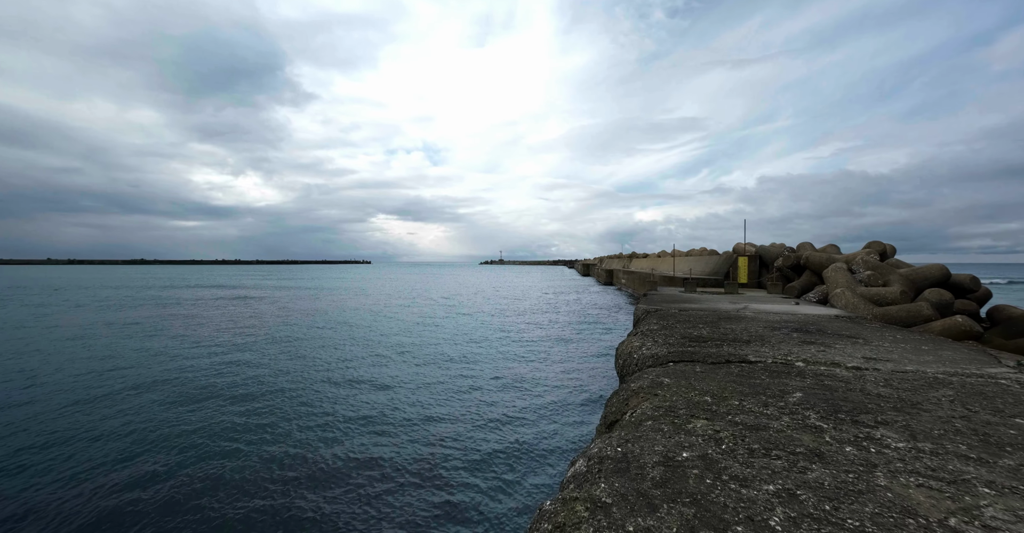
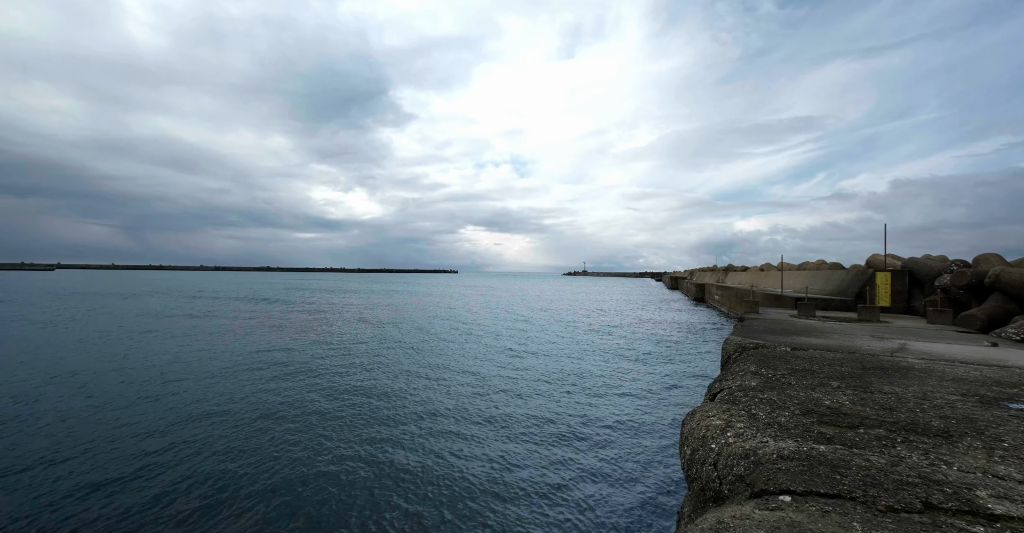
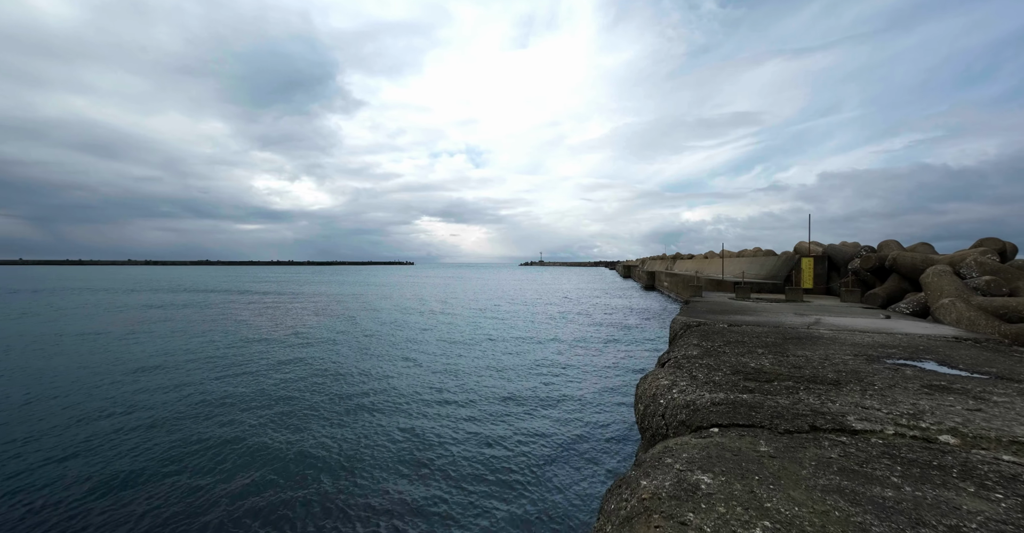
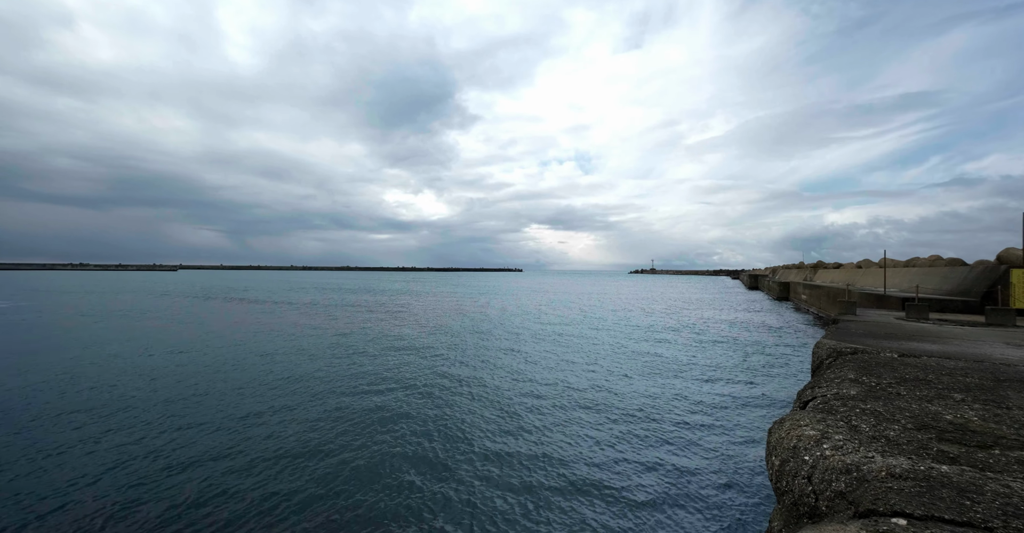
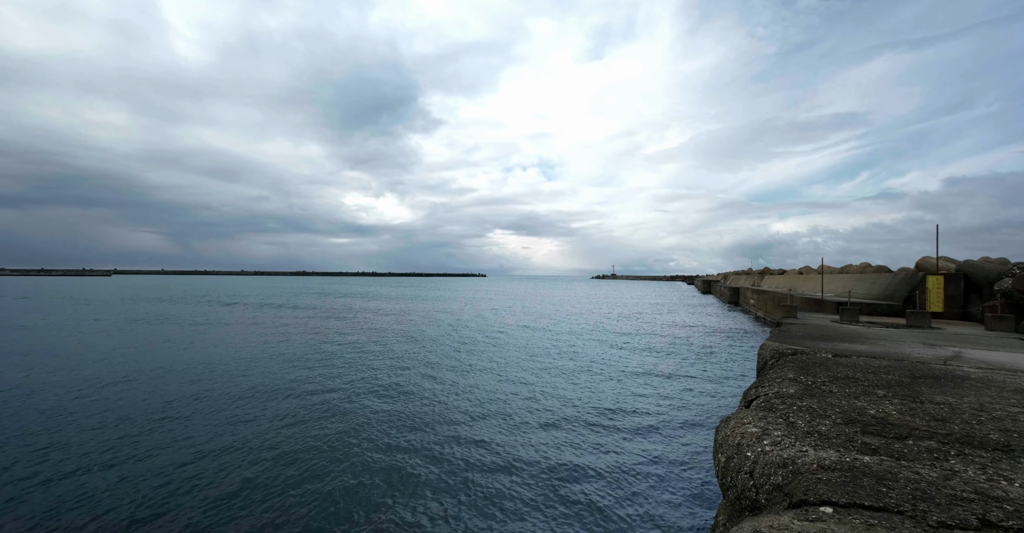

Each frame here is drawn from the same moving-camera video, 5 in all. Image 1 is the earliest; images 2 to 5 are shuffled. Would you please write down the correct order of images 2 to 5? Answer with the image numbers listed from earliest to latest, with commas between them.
3, 2, 5, 4
